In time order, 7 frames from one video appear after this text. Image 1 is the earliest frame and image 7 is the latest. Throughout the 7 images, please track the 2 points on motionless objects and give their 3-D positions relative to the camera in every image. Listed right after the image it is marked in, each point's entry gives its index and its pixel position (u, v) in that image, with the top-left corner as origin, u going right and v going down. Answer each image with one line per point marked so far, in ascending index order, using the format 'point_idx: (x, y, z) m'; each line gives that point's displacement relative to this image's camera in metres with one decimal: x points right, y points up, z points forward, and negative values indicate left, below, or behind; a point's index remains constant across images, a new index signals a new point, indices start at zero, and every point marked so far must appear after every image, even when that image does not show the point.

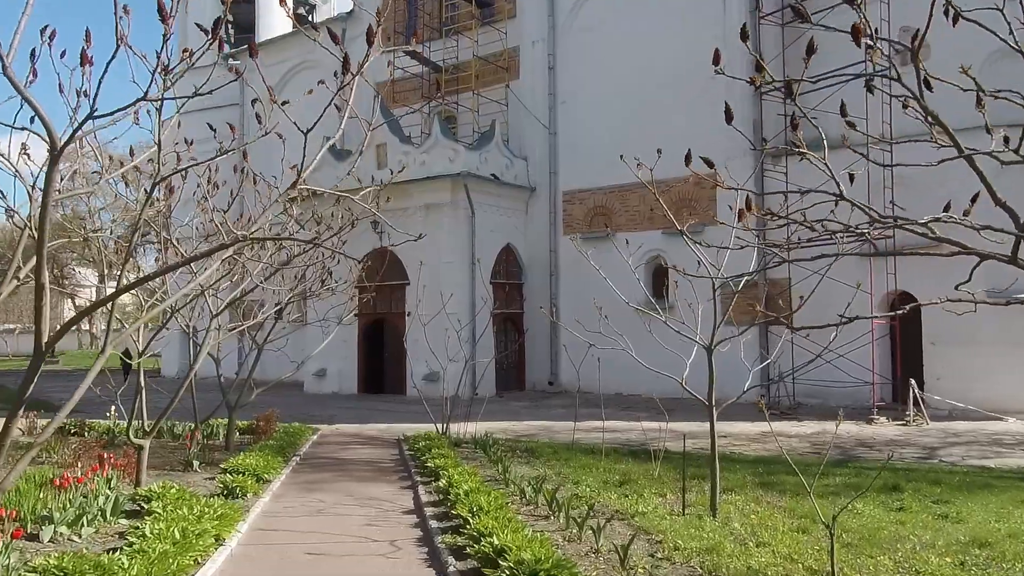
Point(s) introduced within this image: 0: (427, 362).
0: (-2.0, -1.8, +19.7) m
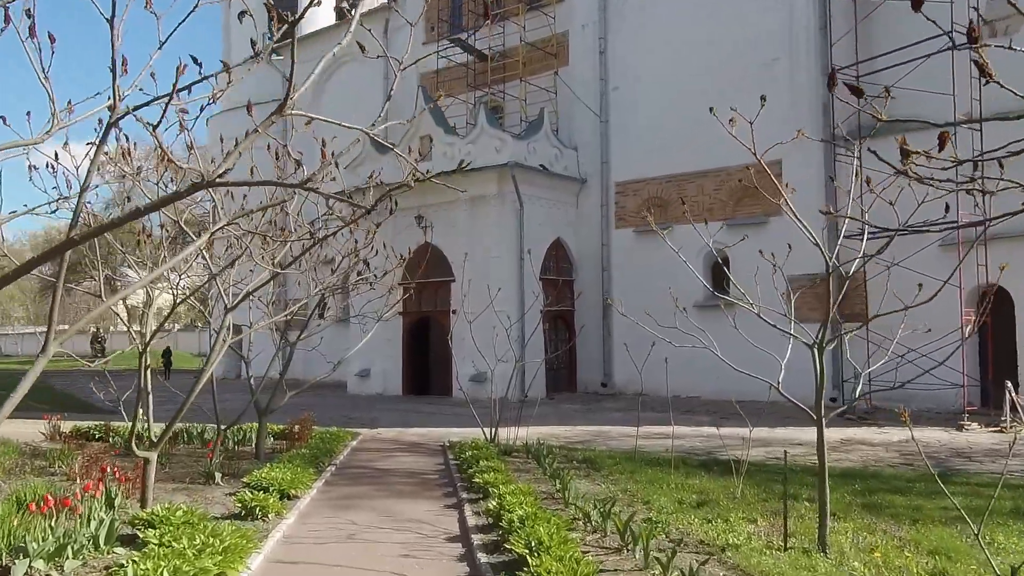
0: (-0.8, -1.7, +18.8) m
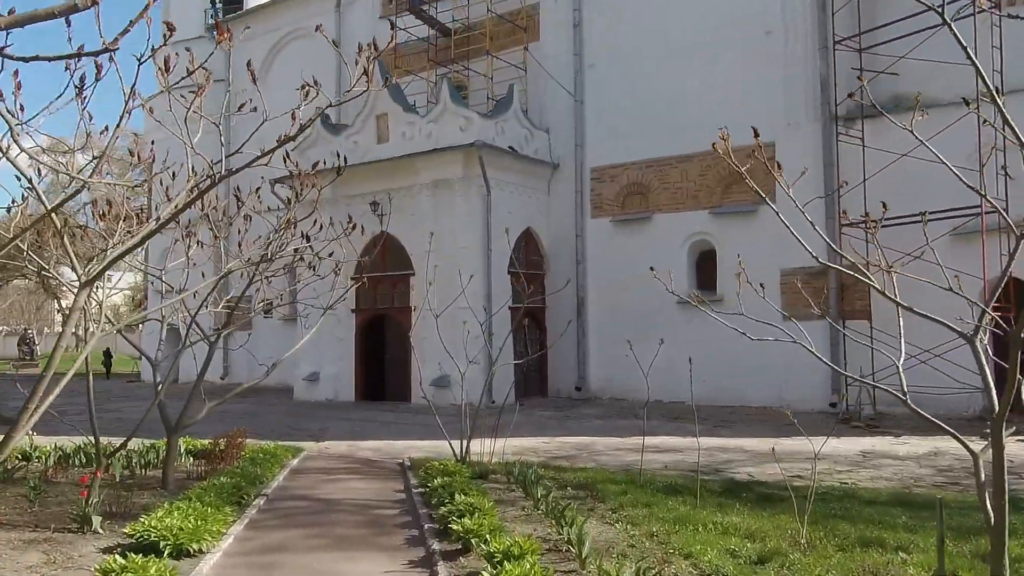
0: (-1.5, -1.6, +16.9) m
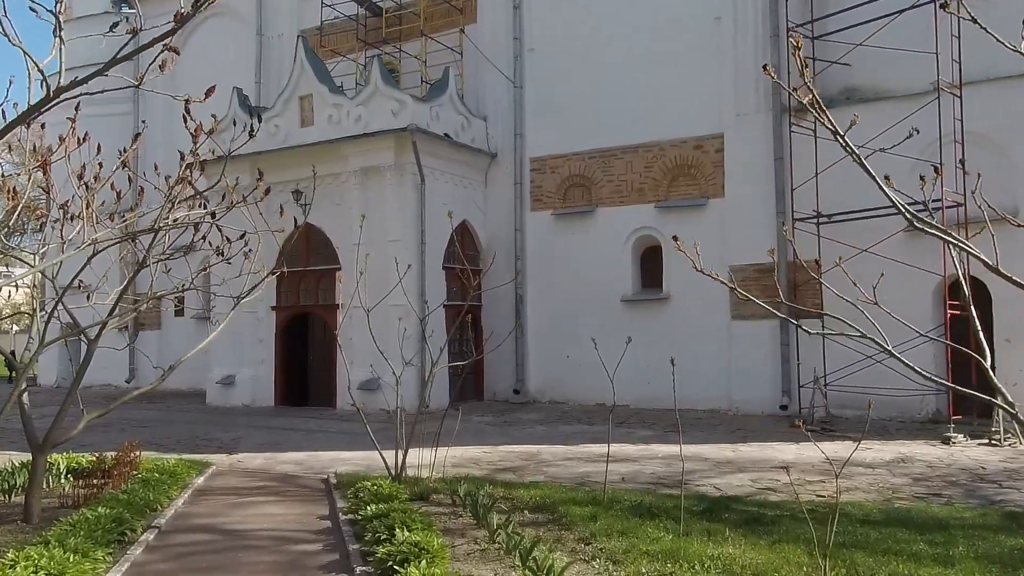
0: (-2.7, -1.5, +15.6) m
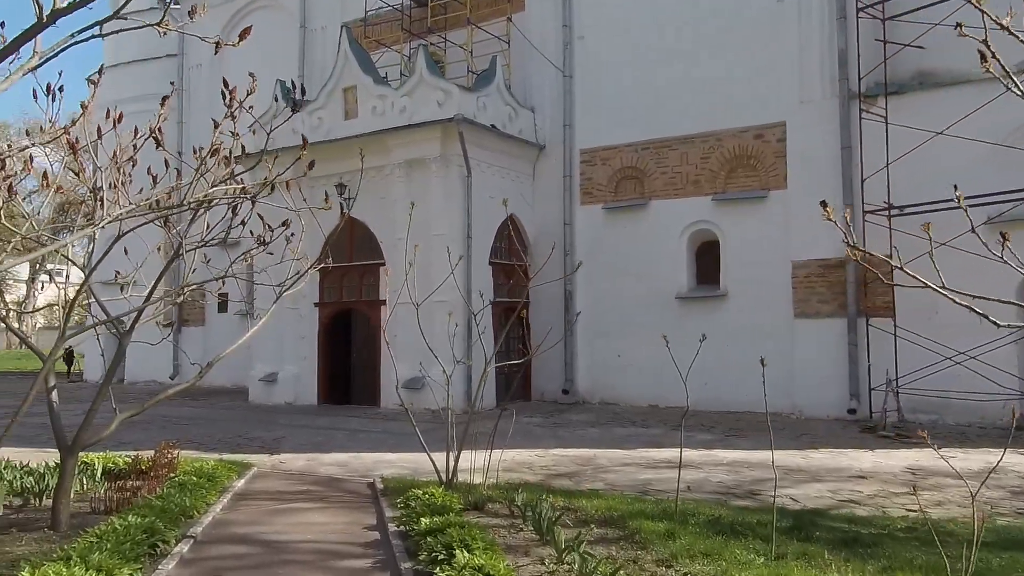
0: (-1.8, -1.4, +15.1) m
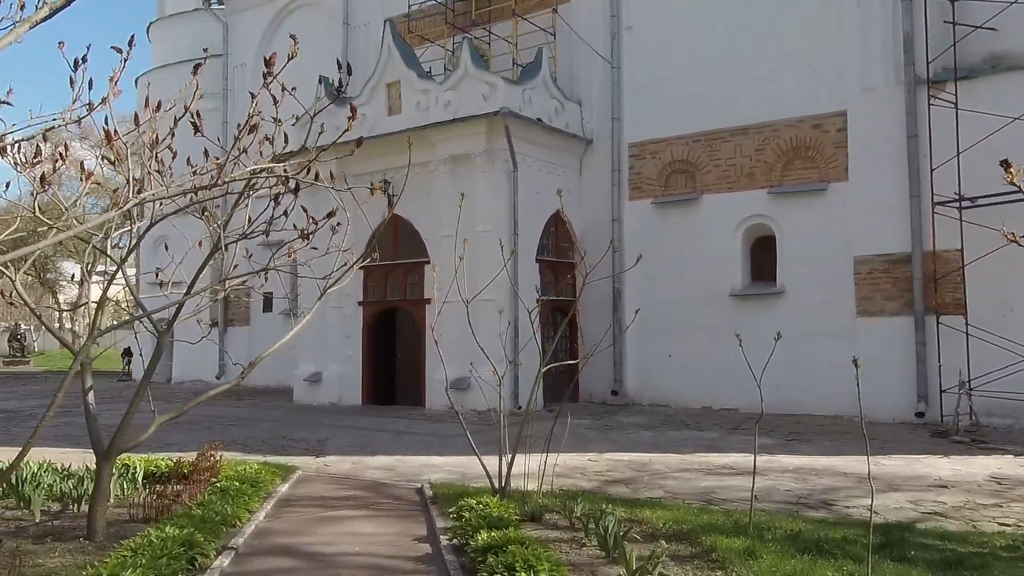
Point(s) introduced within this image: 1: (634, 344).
0: (-1.0, -1.4, +14.7) m
1: (+2.4, -1.1, +16.1) m
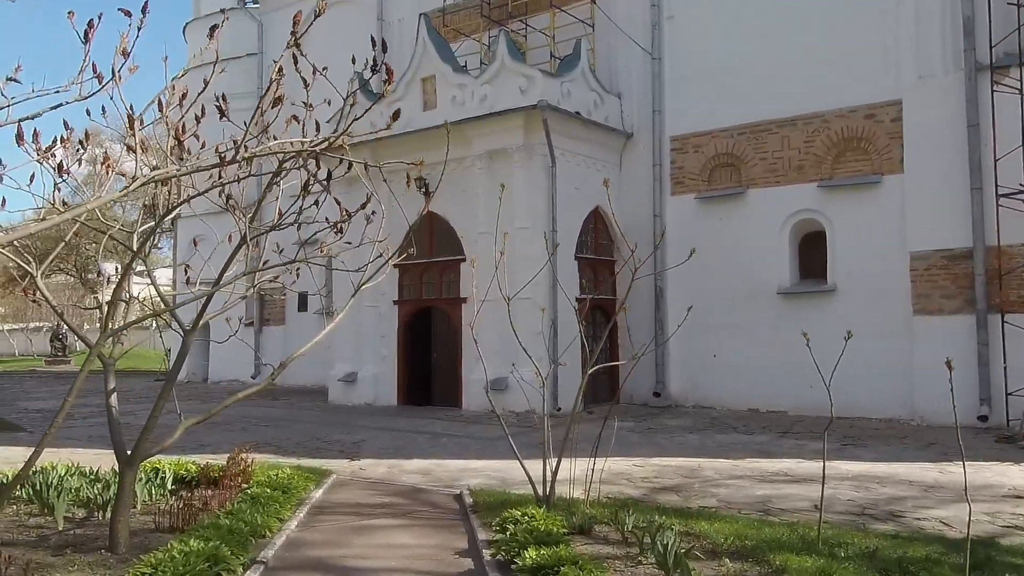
0: (-0.3, -1.3, +14.3) m
1: (+3.1, -1.1, +15.5) m
